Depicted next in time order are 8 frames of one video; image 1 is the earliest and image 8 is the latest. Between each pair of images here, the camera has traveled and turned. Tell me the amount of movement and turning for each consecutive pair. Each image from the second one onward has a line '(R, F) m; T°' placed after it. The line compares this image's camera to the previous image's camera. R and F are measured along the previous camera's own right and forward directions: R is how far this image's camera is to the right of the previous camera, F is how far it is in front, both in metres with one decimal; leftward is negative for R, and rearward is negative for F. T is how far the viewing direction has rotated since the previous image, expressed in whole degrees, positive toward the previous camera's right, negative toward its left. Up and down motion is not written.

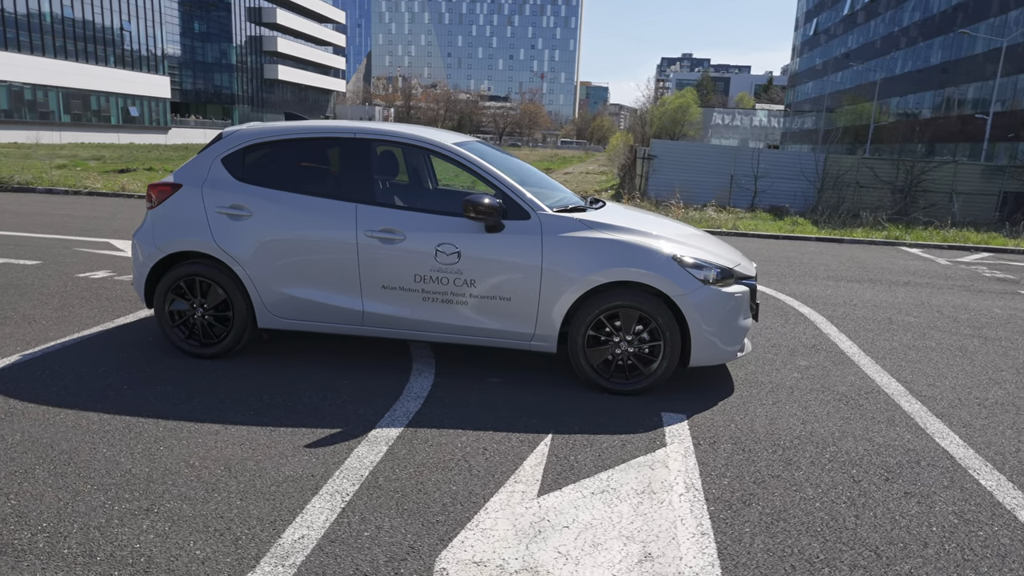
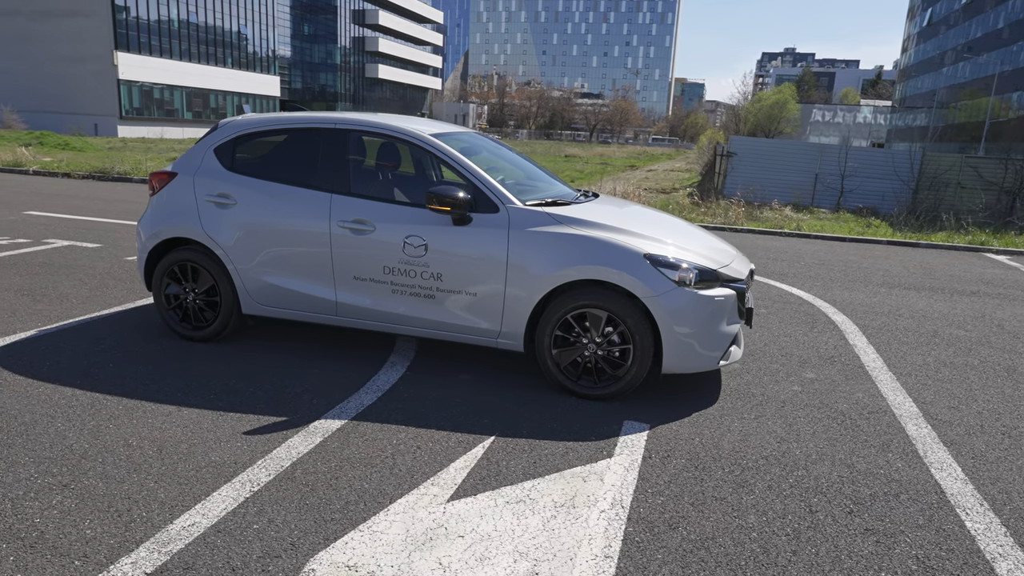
(+0.8, +0.2) m; -7°
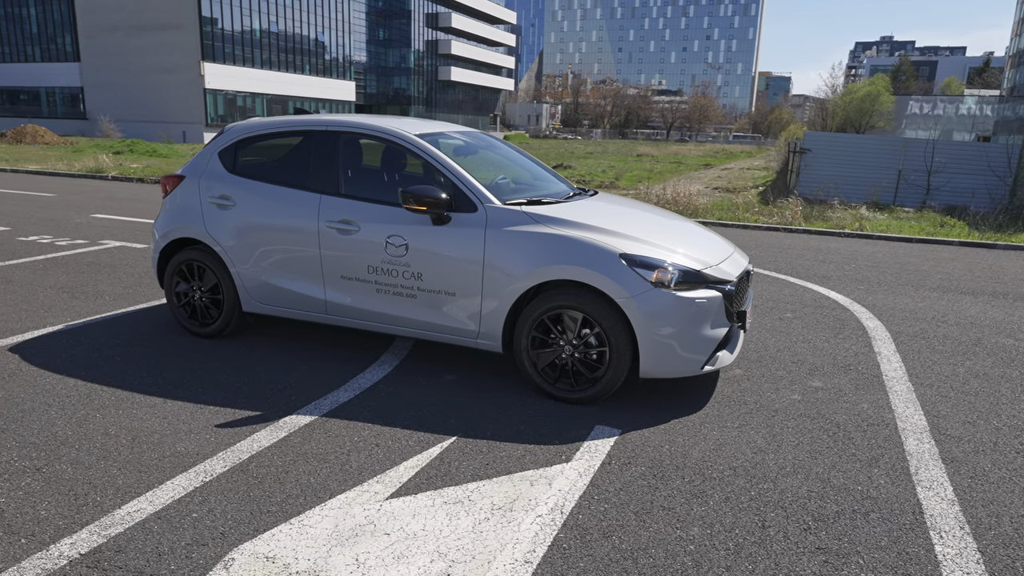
(+0.6, +0.1) m; -6°
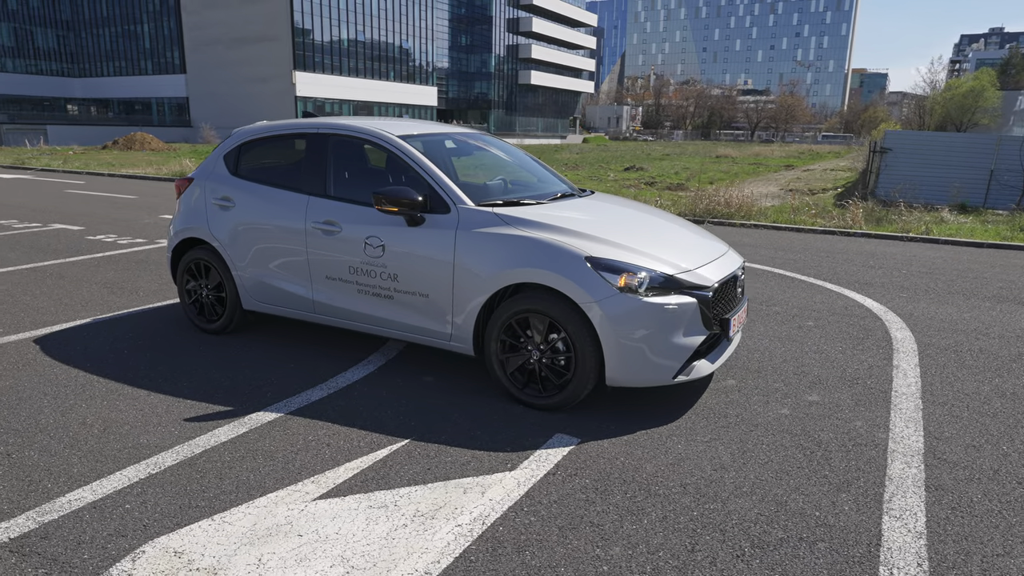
(+0.7, +0.1) m; -6°
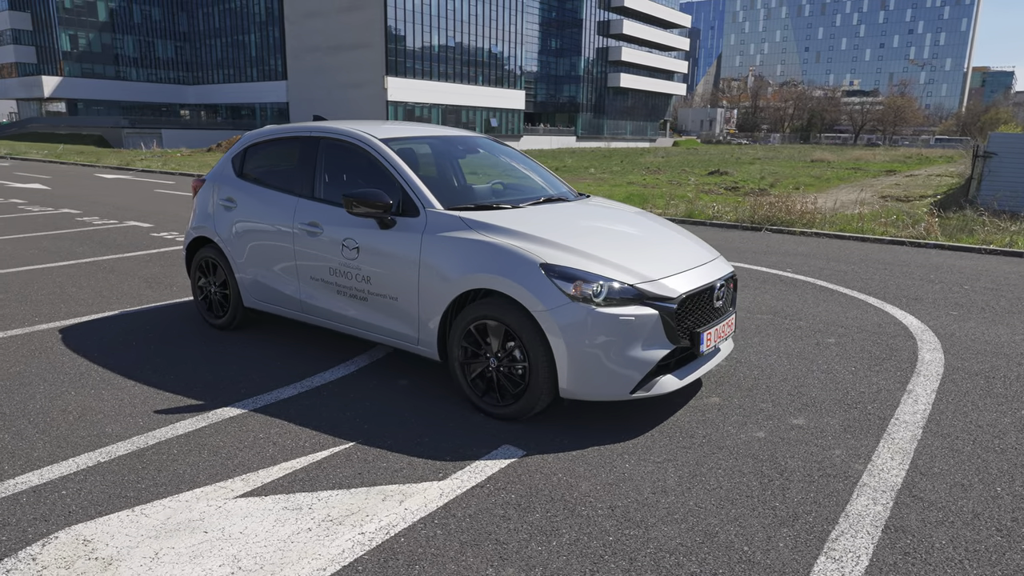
(+0.7, +0.1) m; -7°
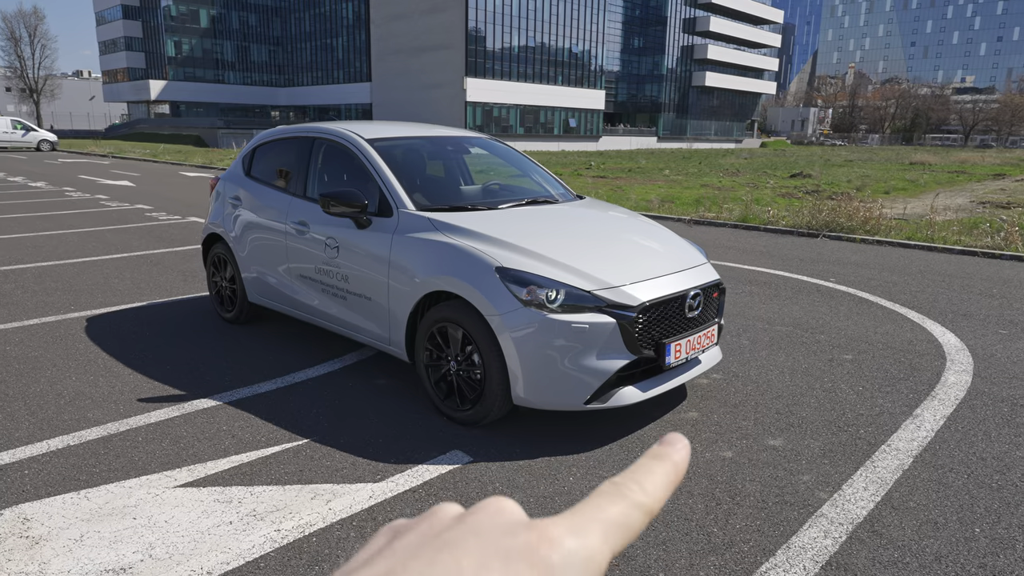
(+0.7, +0.1) m; -7°
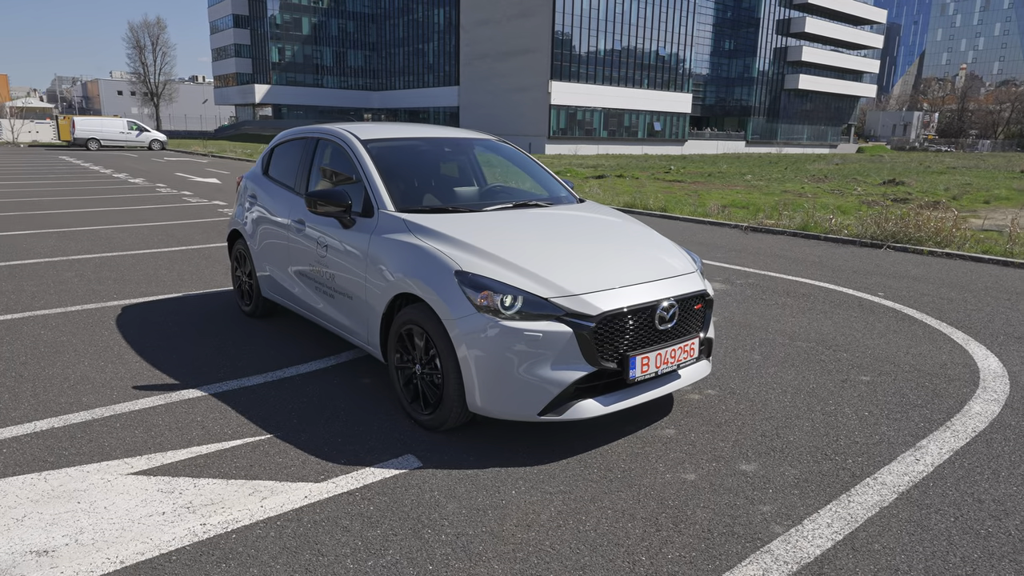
(+0.6, +0.1) m; -7°
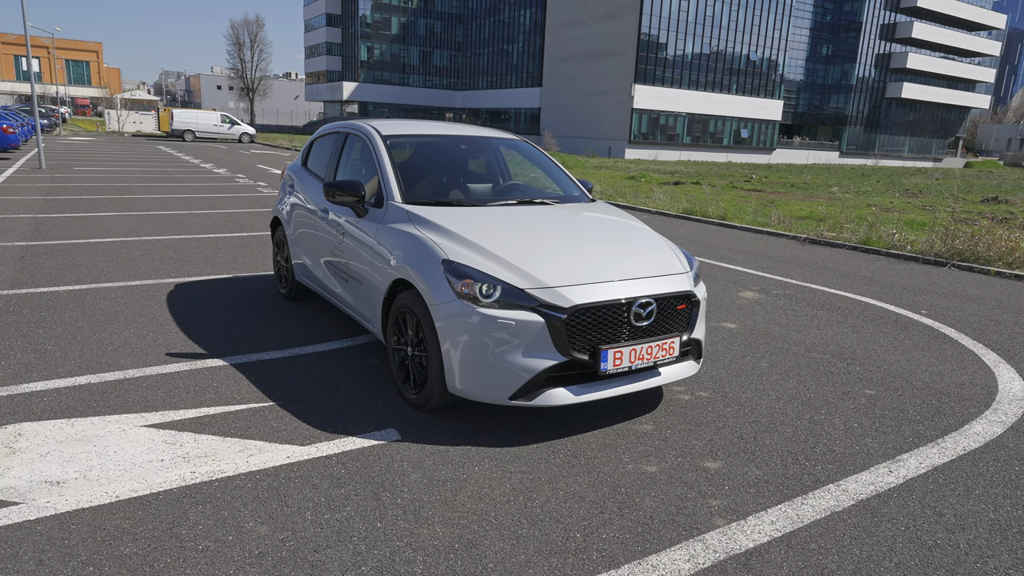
(+0.5, -0.2) m; -6°
